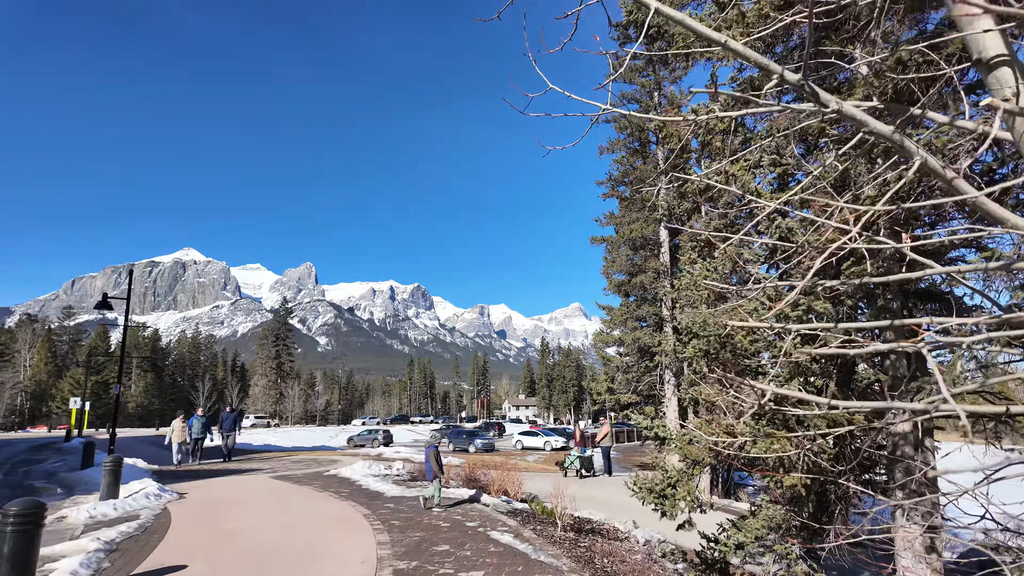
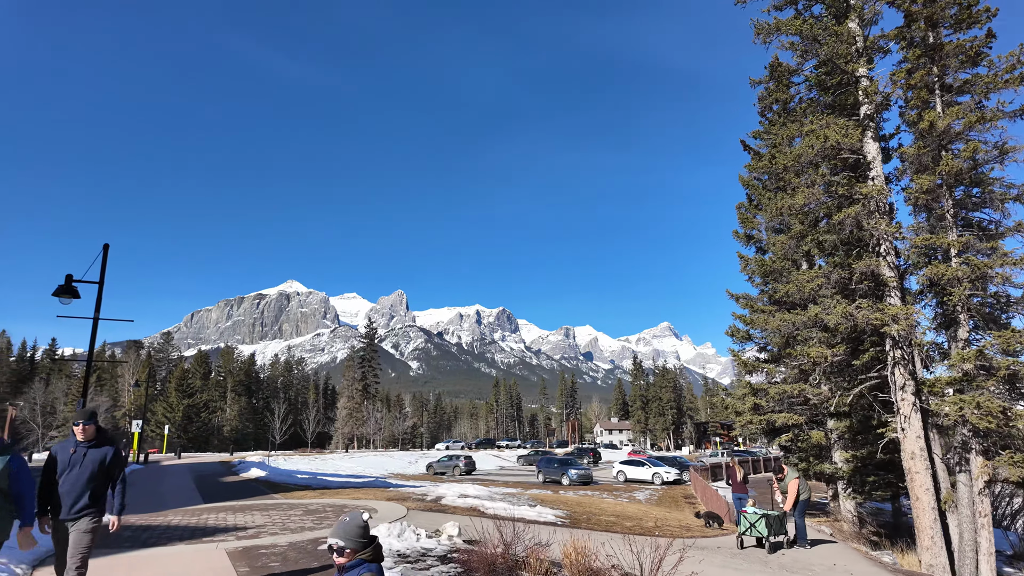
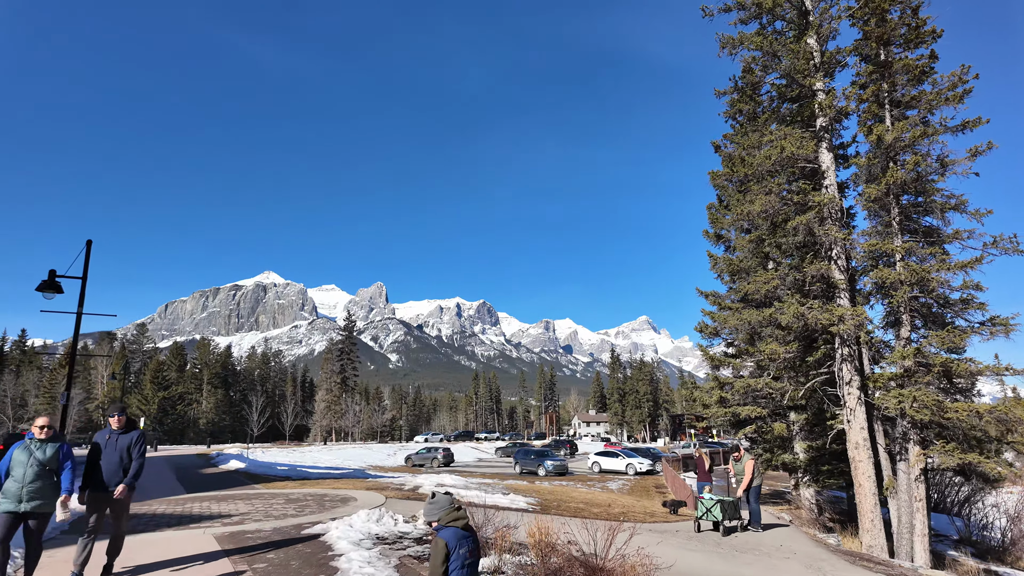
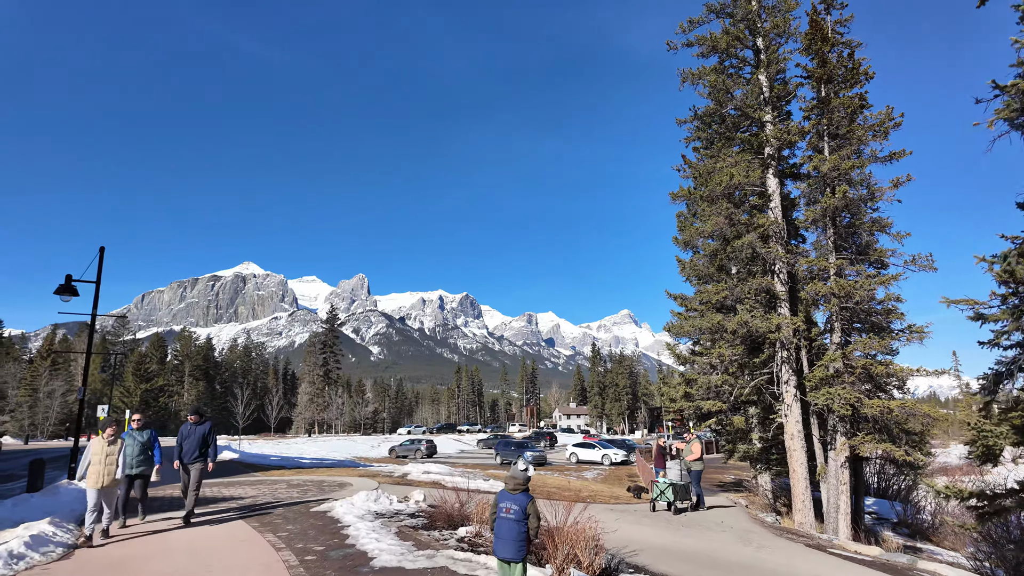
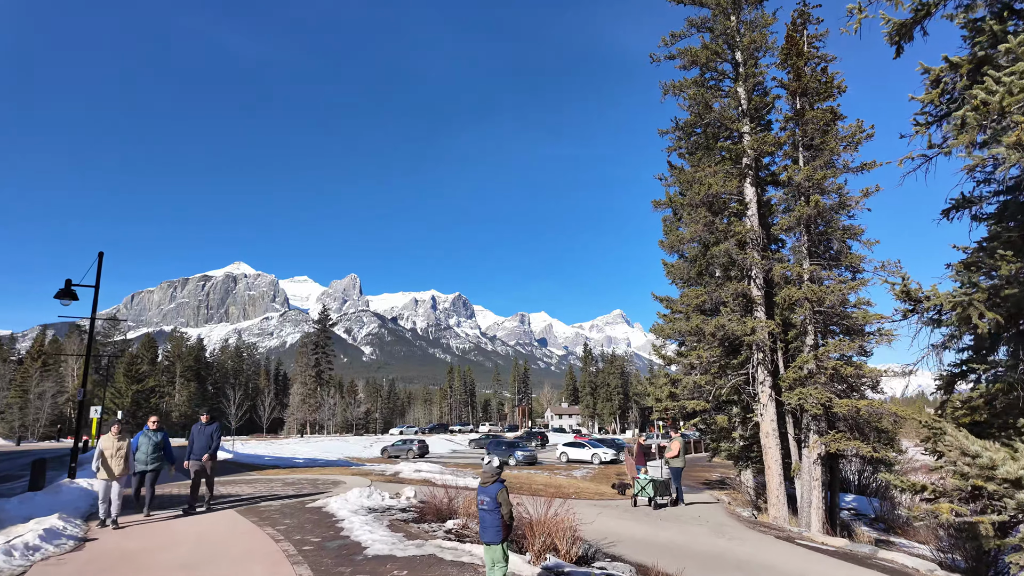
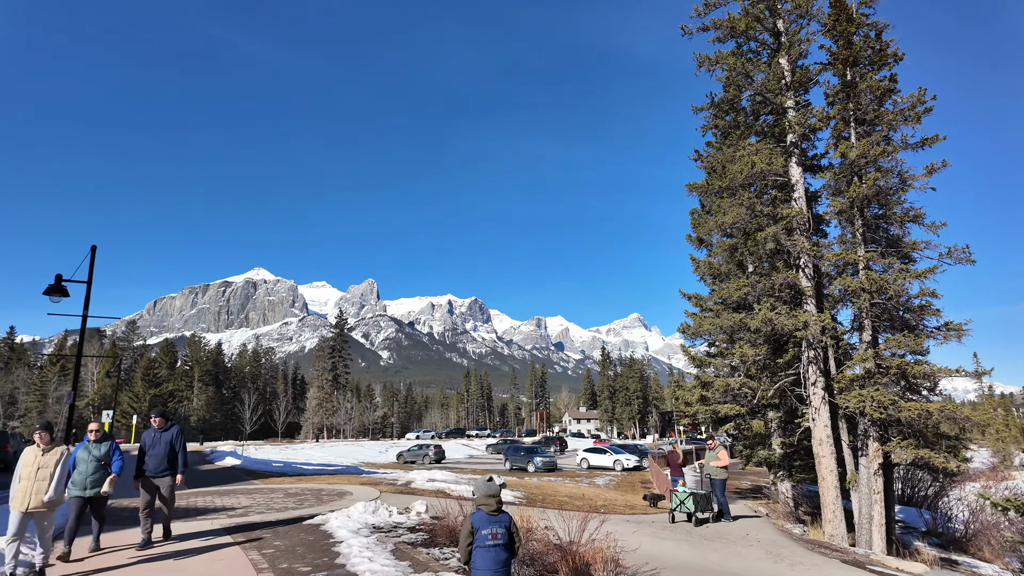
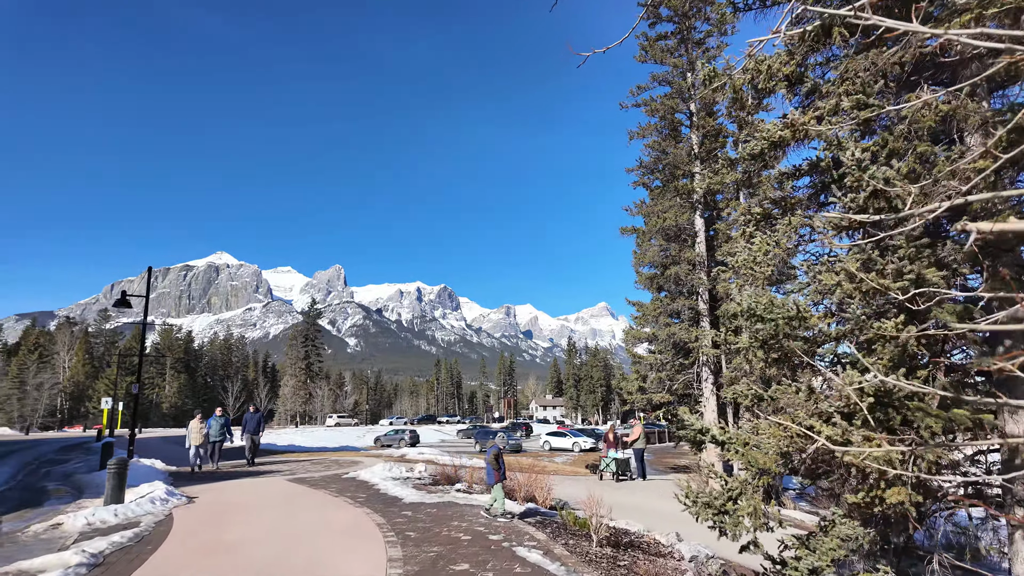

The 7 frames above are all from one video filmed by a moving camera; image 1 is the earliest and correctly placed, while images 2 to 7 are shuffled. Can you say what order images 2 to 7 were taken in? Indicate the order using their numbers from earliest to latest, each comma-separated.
7, 5, 4, 6, 3, 2
